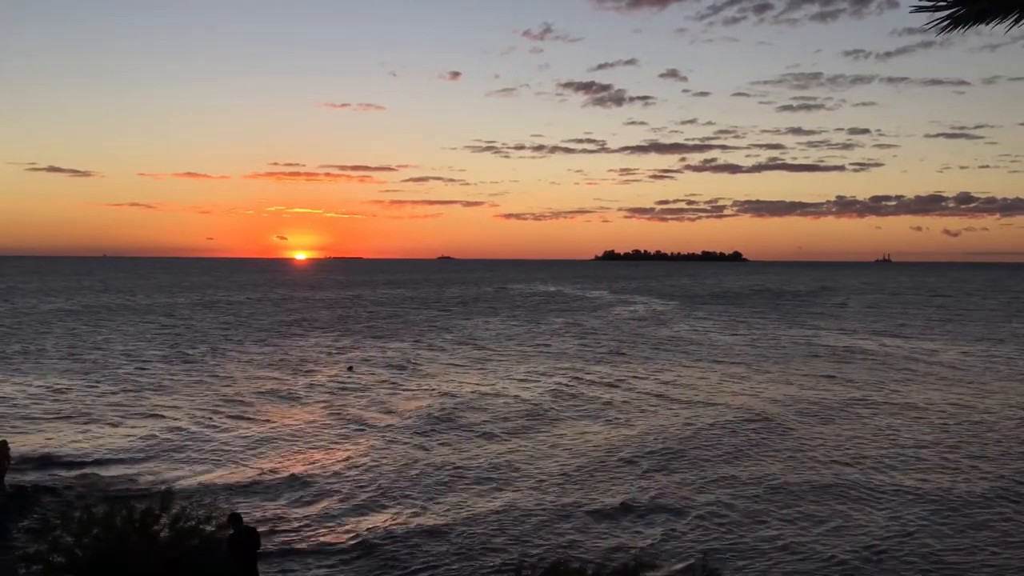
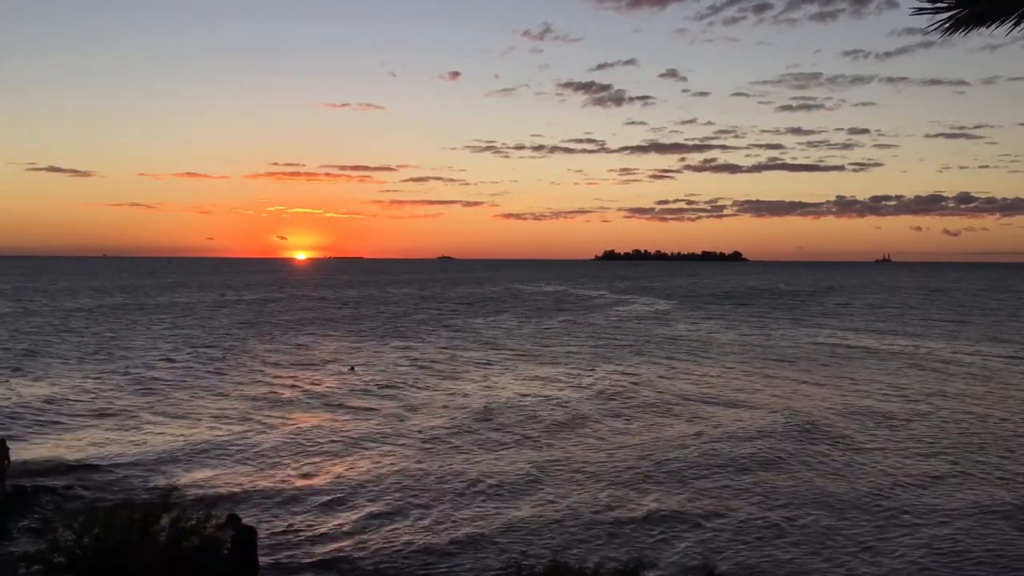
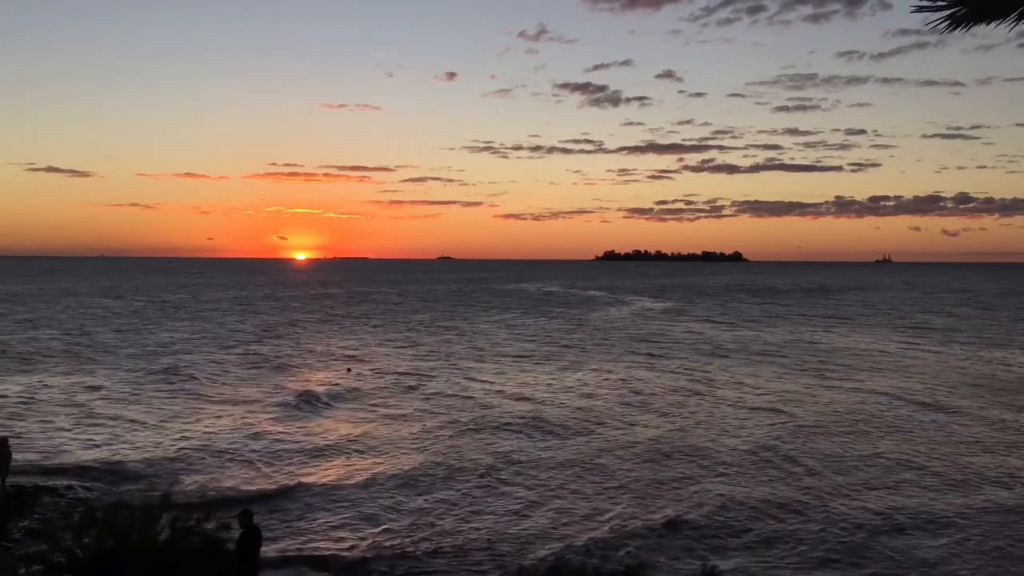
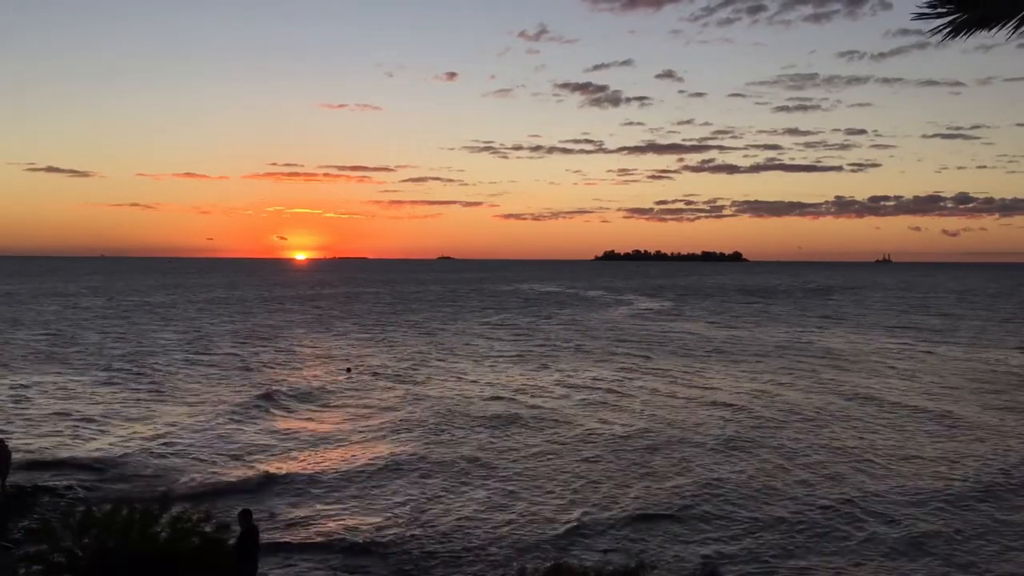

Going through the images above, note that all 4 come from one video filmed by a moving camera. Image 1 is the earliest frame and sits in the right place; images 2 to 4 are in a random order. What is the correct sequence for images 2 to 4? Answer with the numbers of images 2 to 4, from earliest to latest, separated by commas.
2, 4, 3
